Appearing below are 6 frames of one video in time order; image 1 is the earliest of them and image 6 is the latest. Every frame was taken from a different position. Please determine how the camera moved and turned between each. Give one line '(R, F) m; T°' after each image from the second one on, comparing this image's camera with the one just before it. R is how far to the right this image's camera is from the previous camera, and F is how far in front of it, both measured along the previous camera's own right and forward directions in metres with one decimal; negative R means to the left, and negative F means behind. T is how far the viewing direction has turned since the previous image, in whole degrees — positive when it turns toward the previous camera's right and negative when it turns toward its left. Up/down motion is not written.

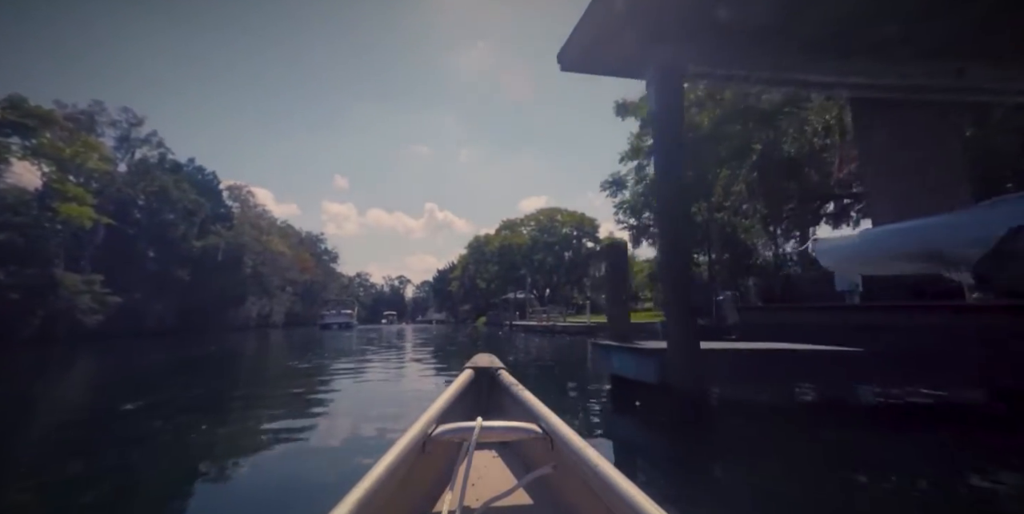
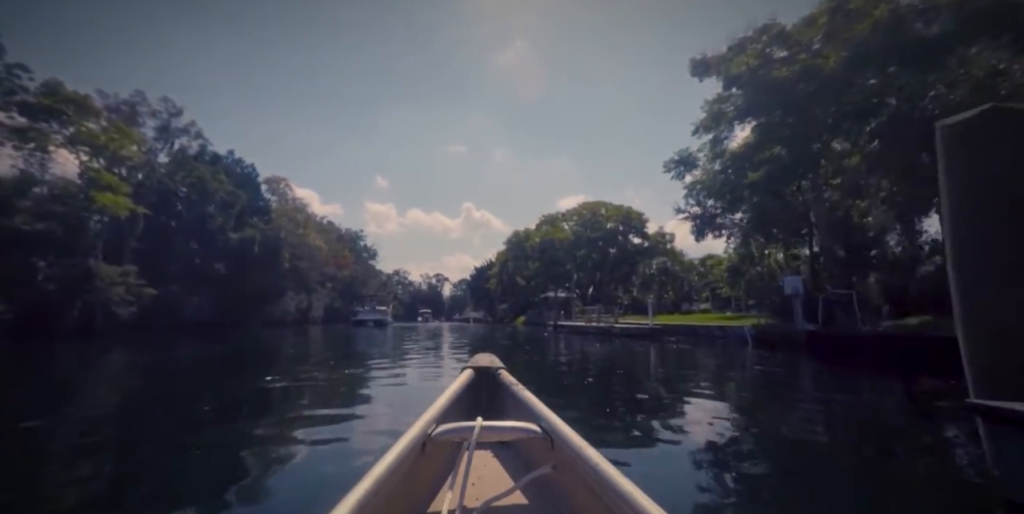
(-0.3, +1.4) m; -4°
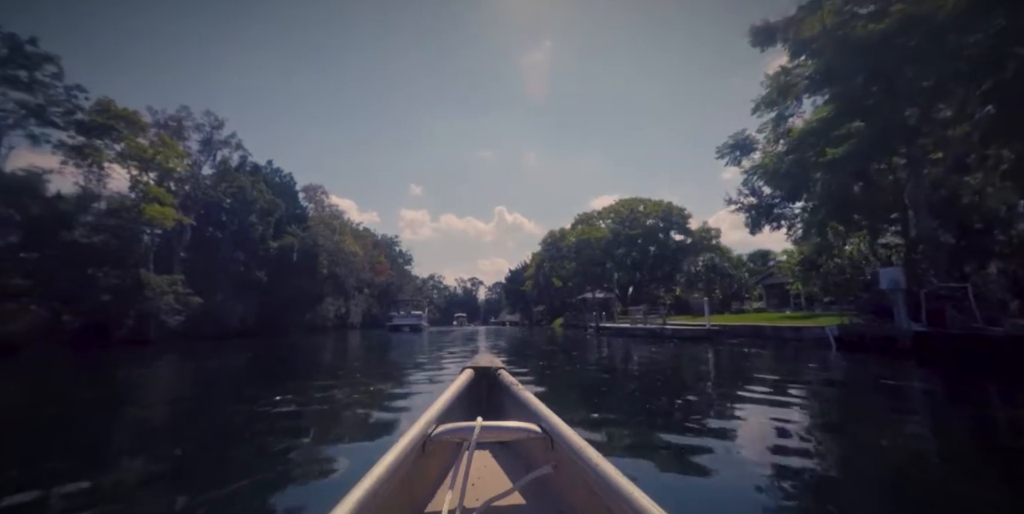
(-0.1, +0.7) m; -4°
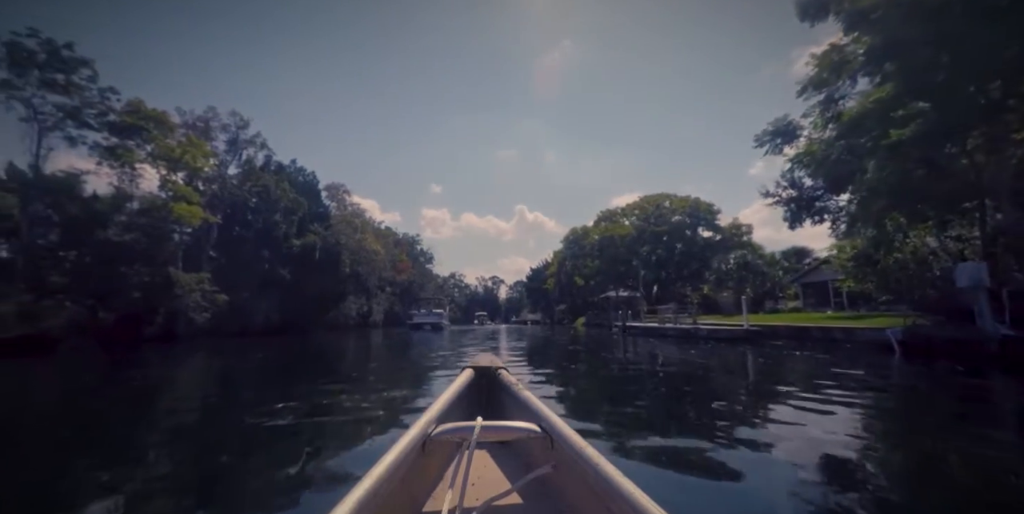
(-0.1, +0.4) m; -2°
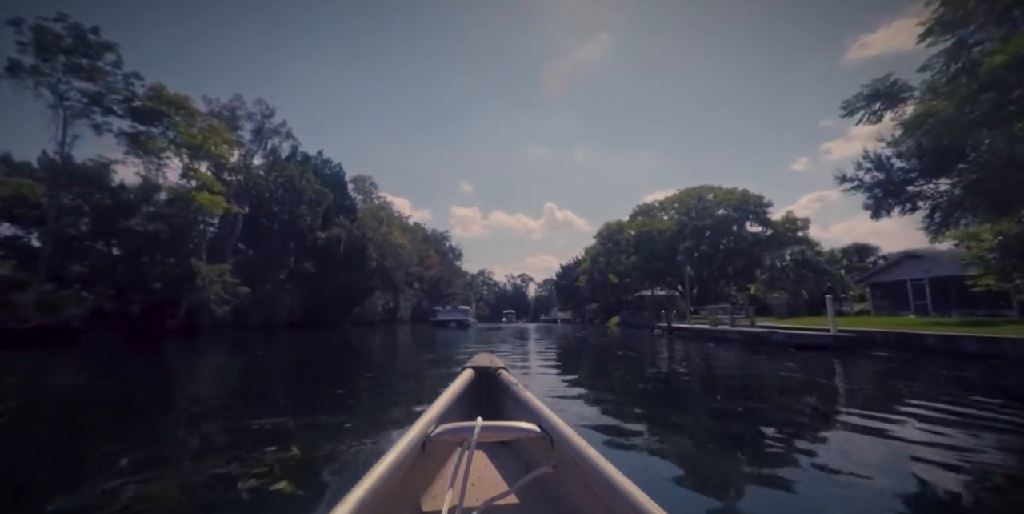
(-0.1, +1.2) m; -3°
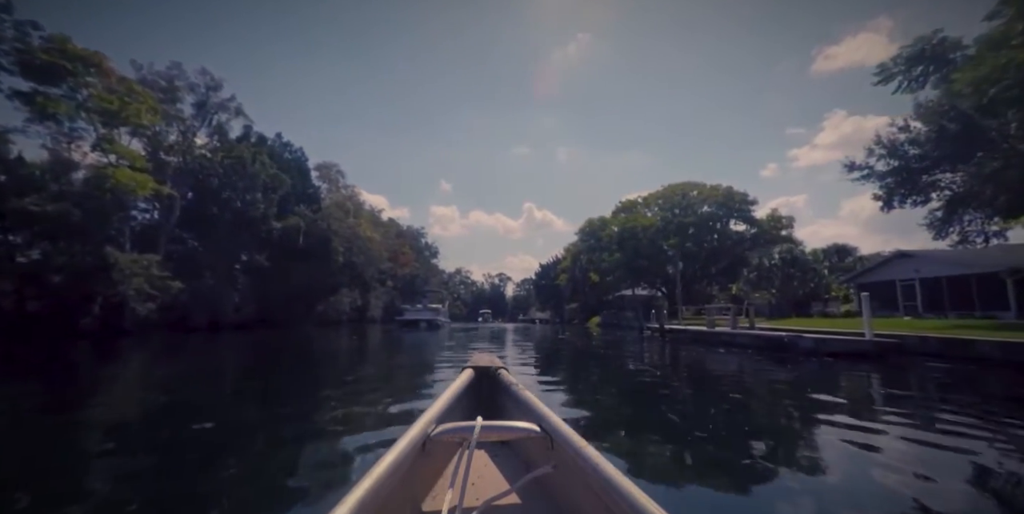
(+0.1, +1.3) m; +3°
